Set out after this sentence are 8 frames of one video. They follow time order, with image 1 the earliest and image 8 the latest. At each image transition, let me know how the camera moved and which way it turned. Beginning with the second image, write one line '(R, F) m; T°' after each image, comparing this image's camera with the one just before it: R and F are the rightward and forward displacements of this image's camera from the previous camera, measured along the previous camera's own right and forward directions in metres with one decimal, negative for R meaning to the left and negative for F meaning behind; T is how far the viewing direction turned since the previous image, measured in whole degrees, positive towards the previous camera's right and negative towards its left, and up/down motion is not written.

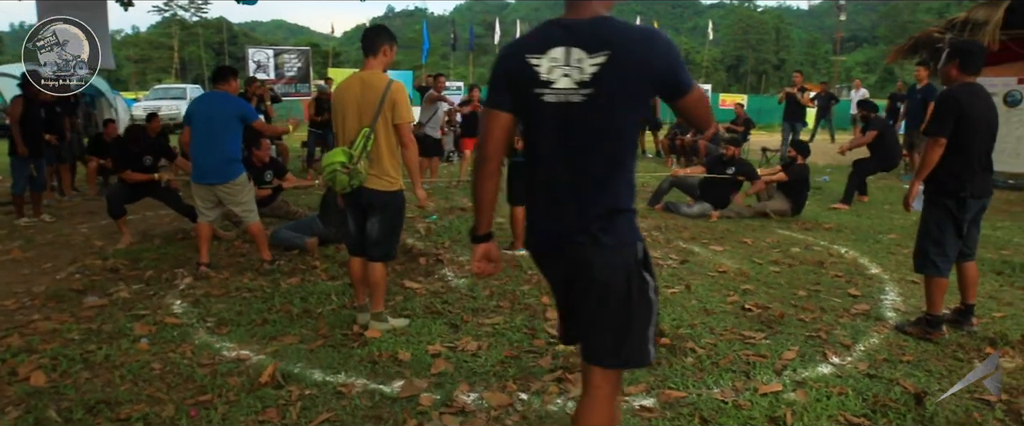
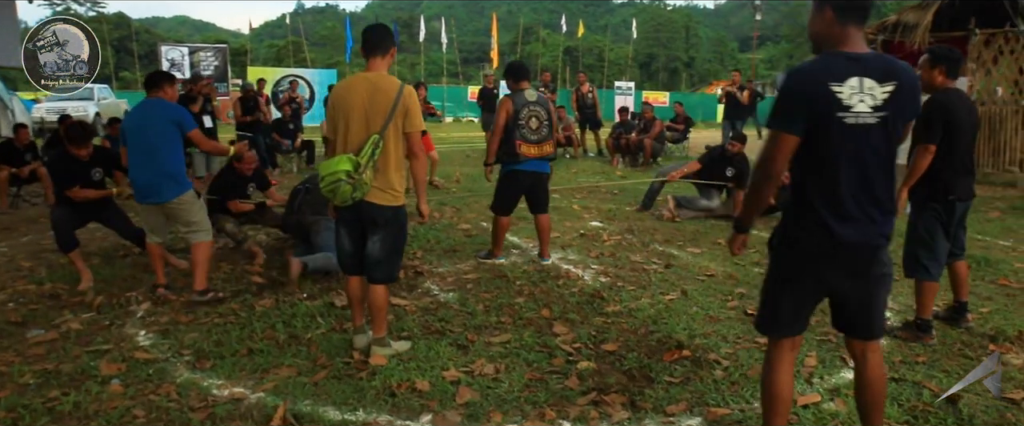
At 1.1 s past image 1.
(-0.6, +0.3) m; +7°
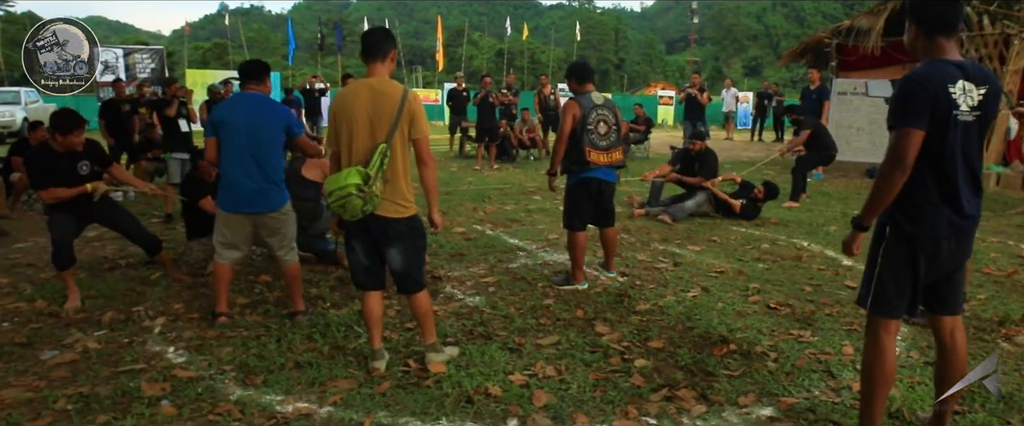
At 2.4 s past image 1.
(-0.8, 0.0) m; +6°
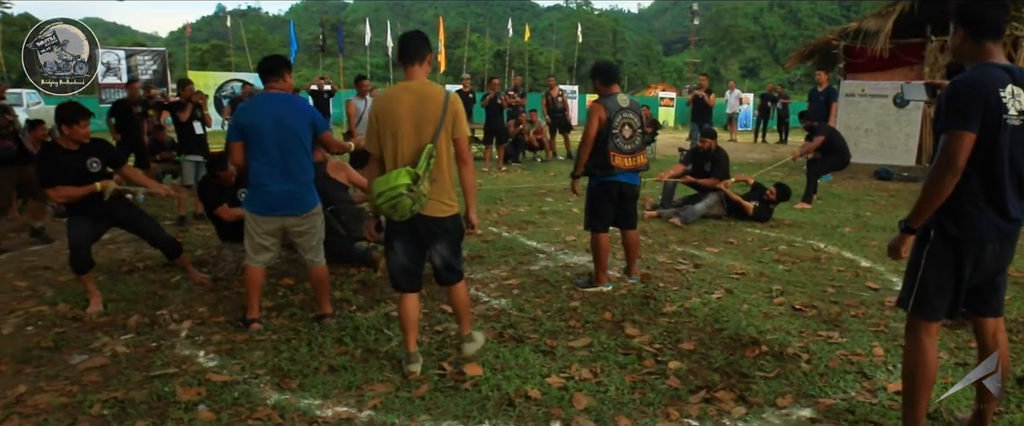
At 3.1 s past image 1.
(-0.2, 0.0) m; +1°
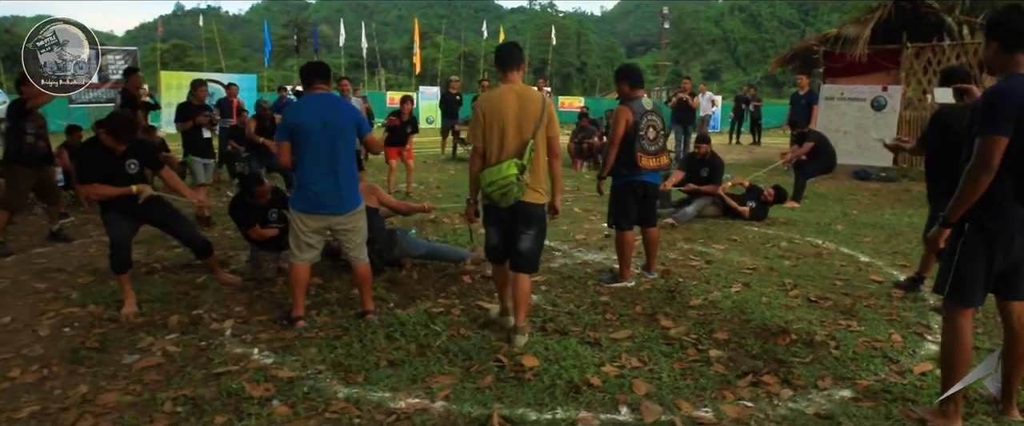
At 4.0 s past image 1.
(-0.6, -0.2) m; +4°
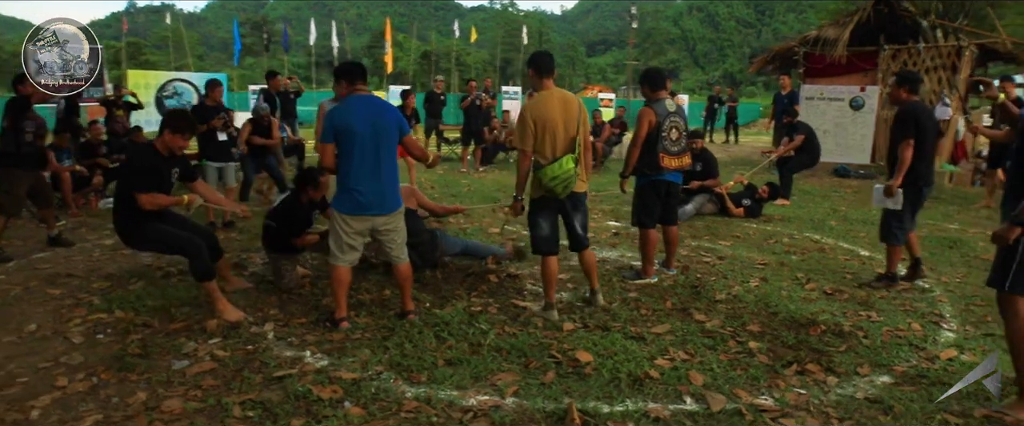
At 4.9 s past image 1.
(-0.6, -0.1) m; +4°
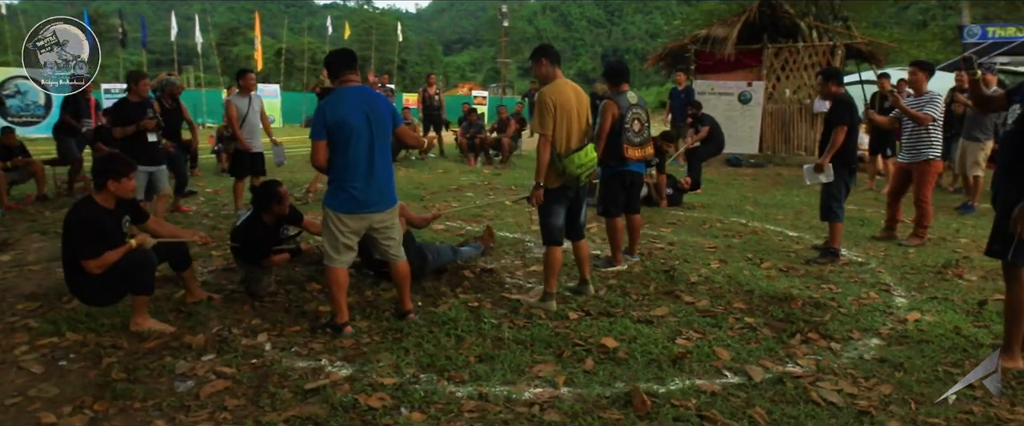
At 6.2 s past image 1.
(-1.1, +0.1) m; +12°
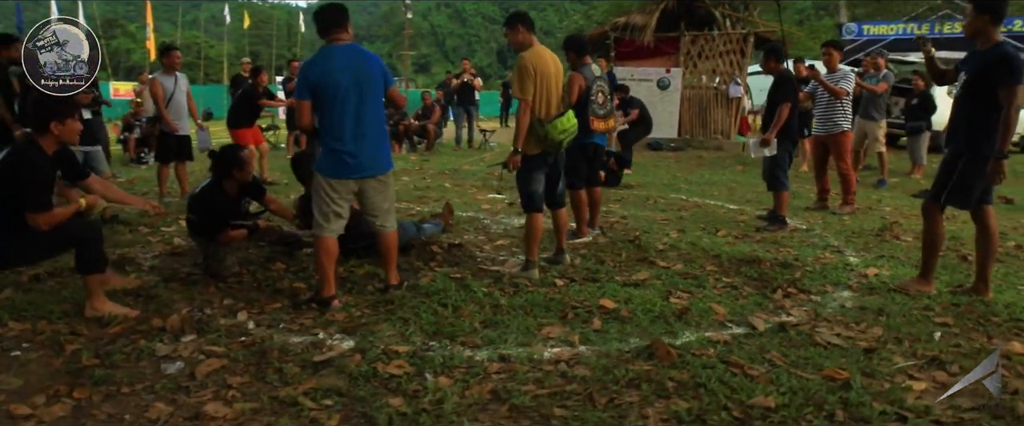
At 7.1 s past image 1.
(-0.7, +0.1) m; +9°
